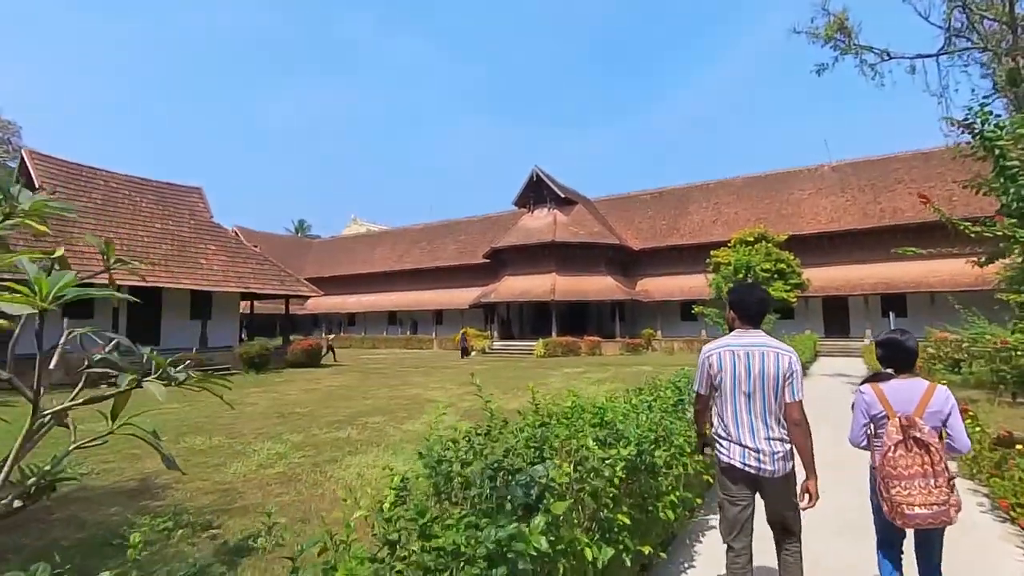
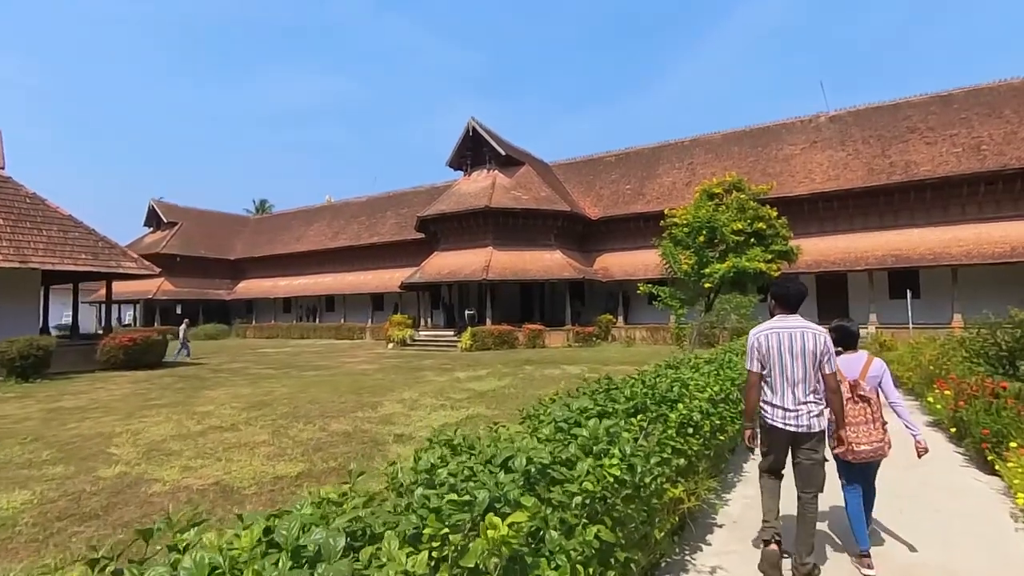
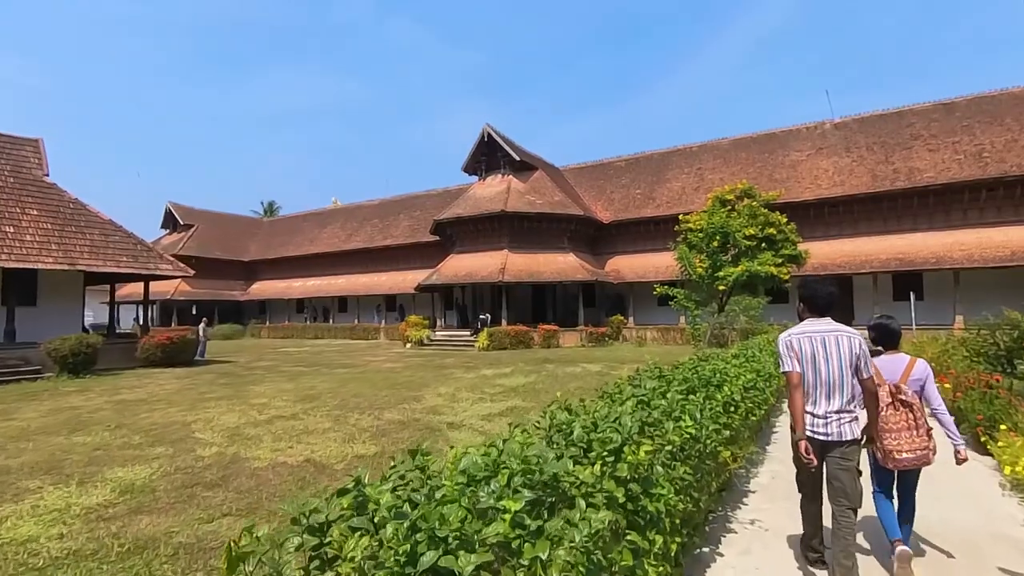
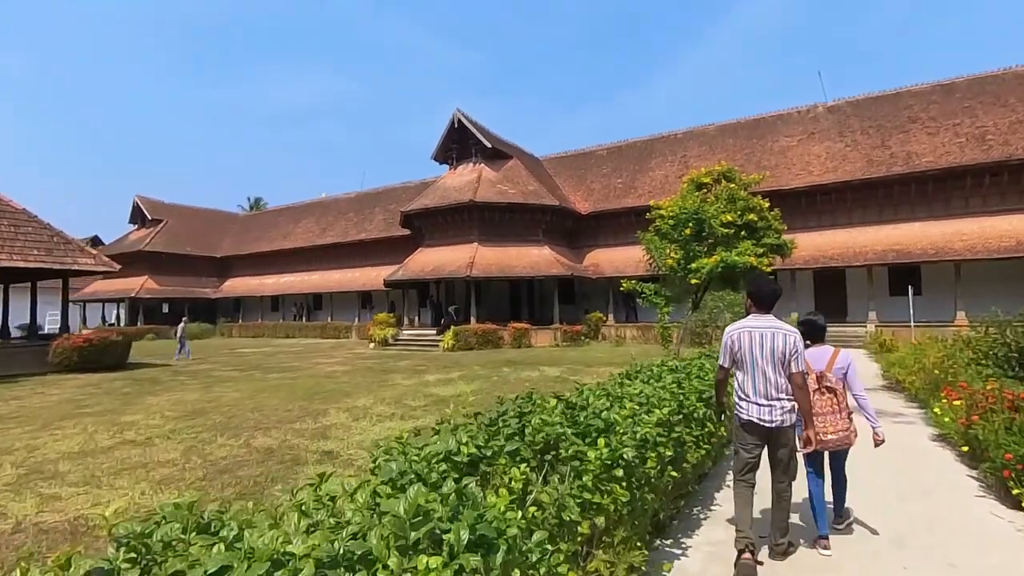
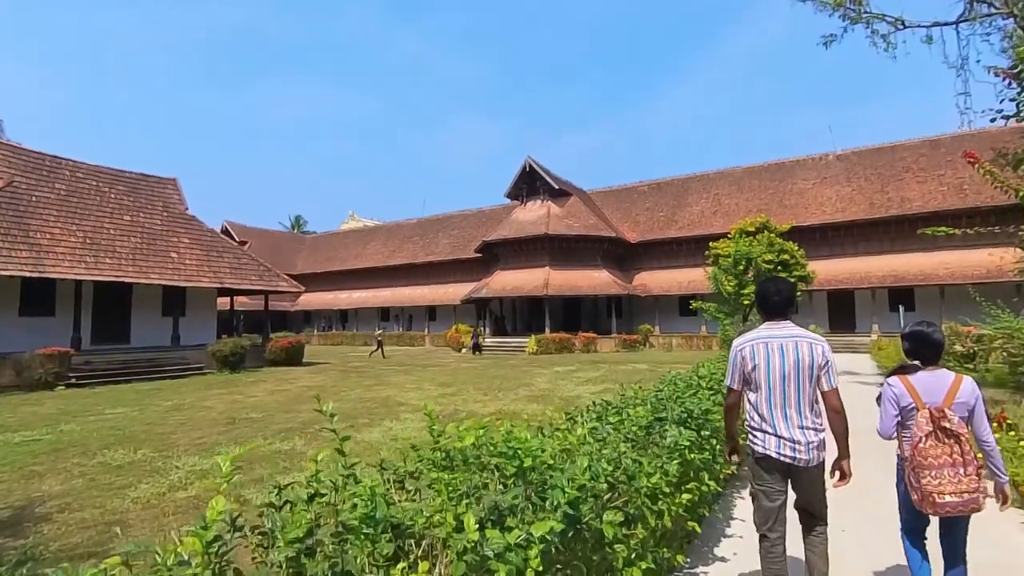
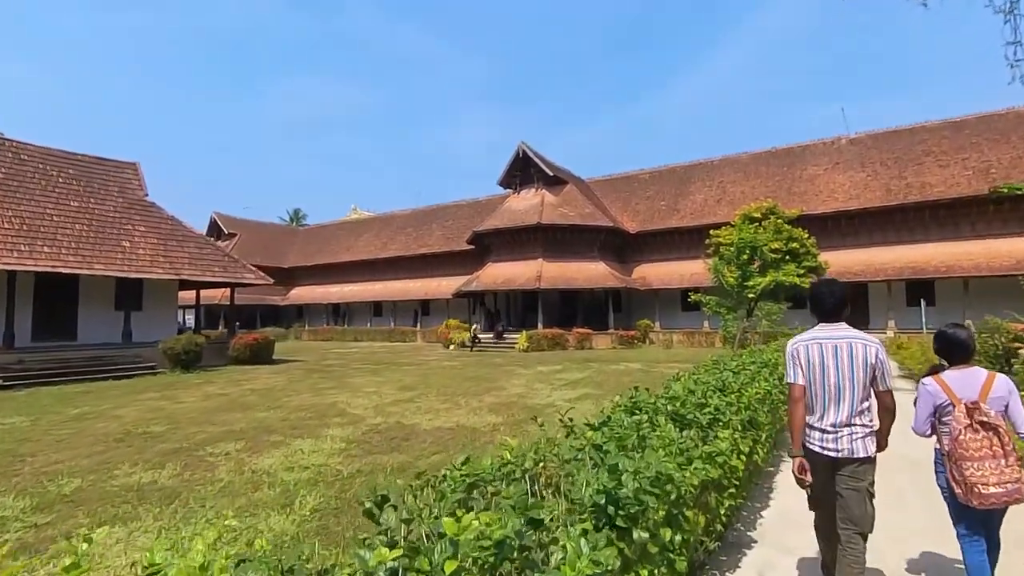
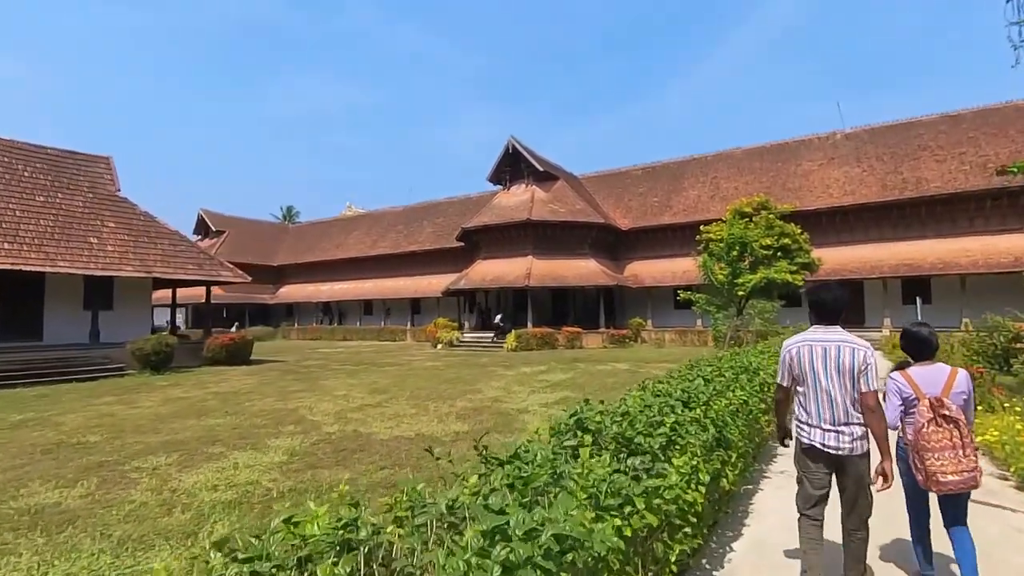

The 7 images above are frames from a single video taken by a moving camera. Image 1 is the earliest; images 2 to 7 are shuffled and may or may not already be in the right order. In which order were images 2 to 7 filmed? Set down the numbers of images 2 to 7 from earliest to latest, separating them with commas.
5, 6, 7, 3, 2, 4
